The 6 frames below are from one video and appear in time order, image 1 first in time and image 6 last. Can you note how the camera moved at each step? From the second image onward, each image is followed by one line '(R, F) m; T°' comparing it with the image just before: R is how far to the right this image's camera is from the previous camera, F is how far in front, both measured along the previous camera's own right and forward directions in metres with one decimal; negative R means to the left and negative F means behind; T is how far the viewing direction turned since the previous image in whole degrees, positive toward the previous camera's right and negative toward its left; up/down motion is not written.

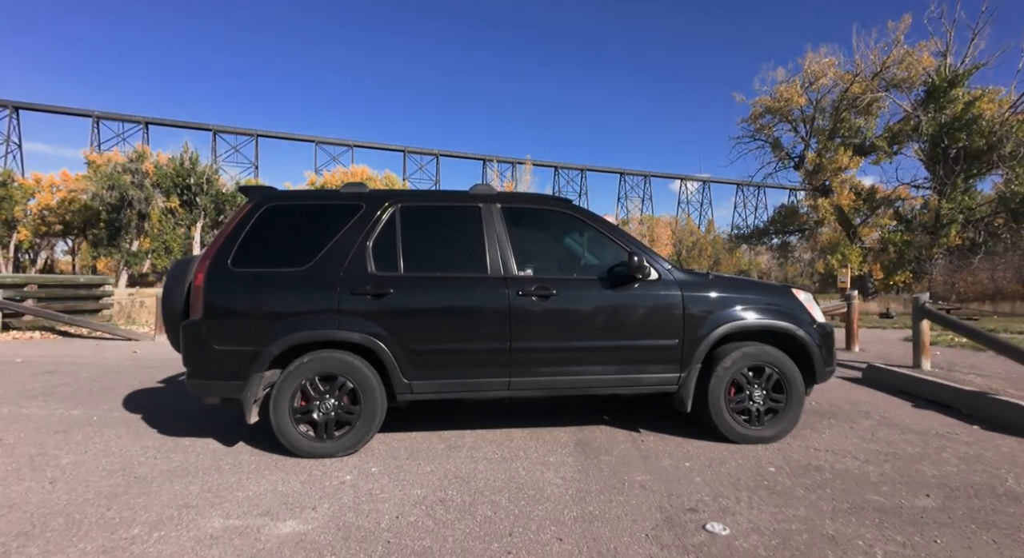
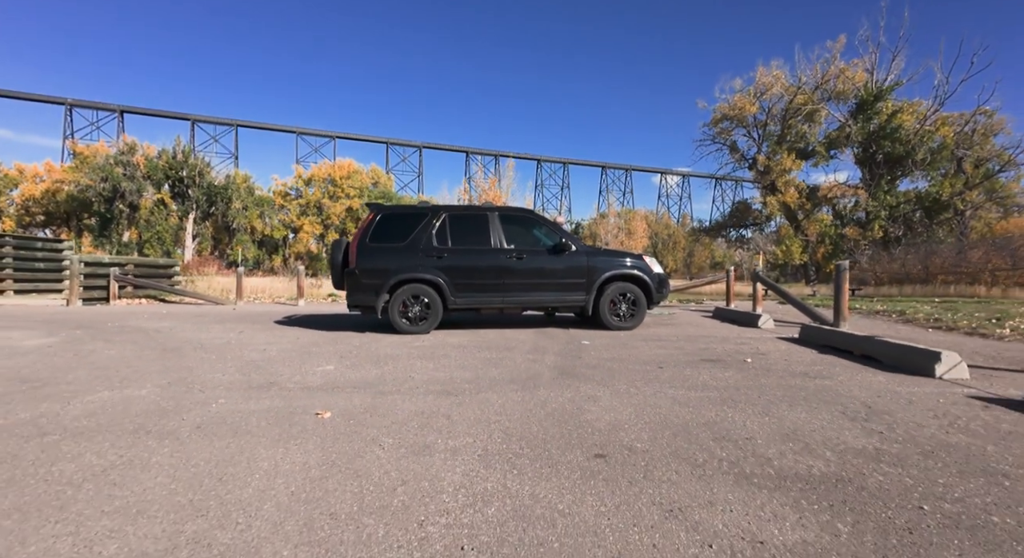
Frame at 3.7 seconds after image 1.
(-0.1, -4.6) m; +2°
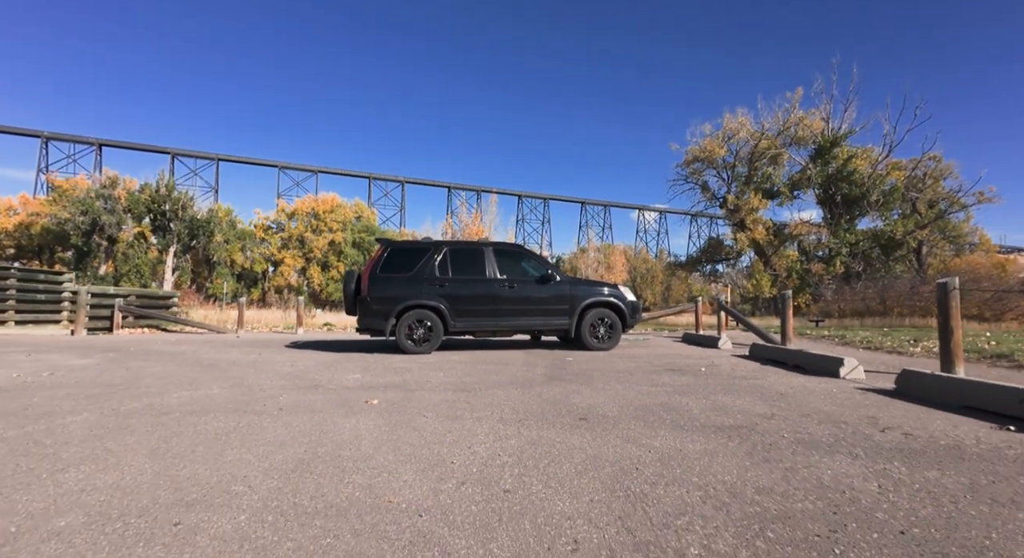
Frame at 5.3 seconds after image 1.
(-0.2, -1.3) m; +2°
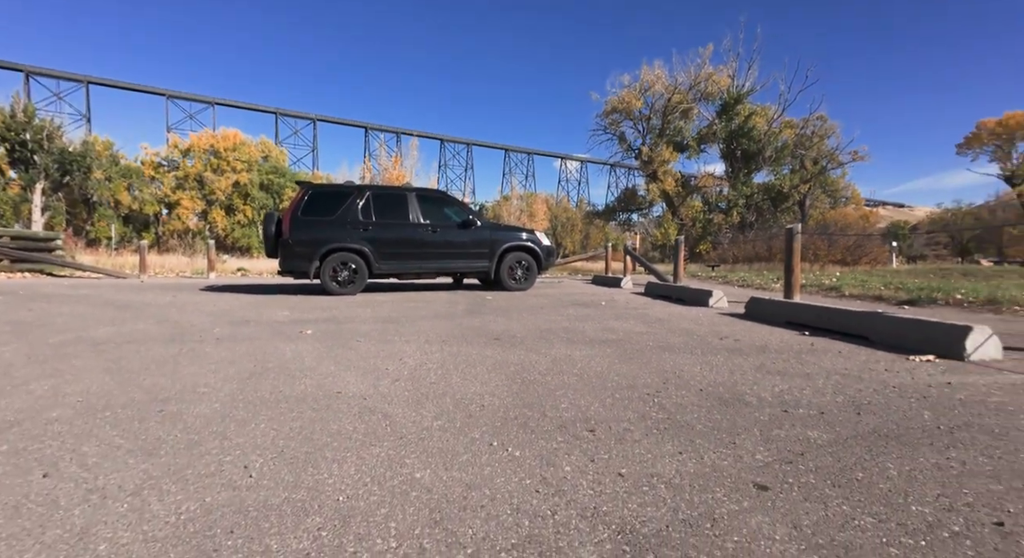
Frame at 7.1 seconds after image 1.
(0.0, -0.7) m; +9°
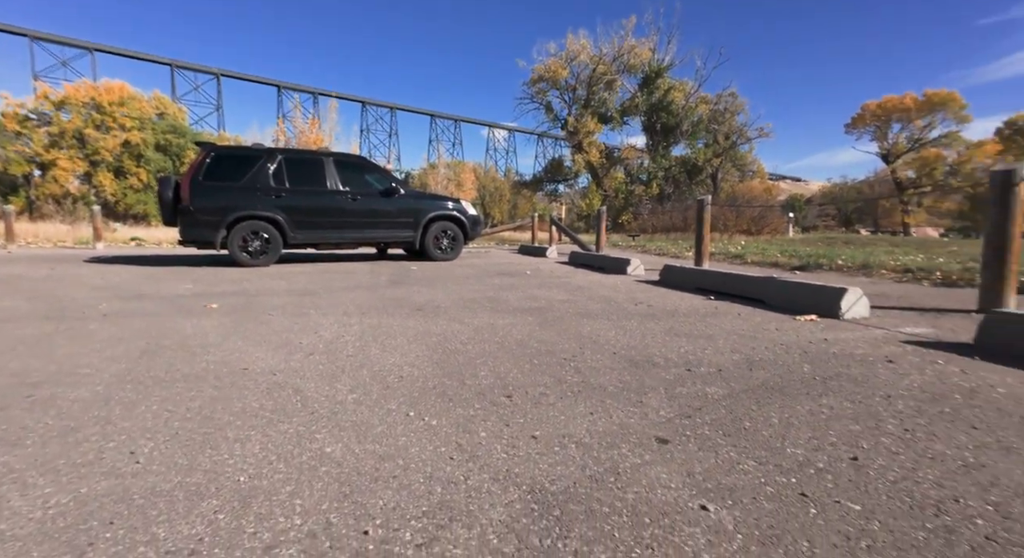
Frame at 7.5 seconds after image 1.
(+0.1, 0.0) m; +8°
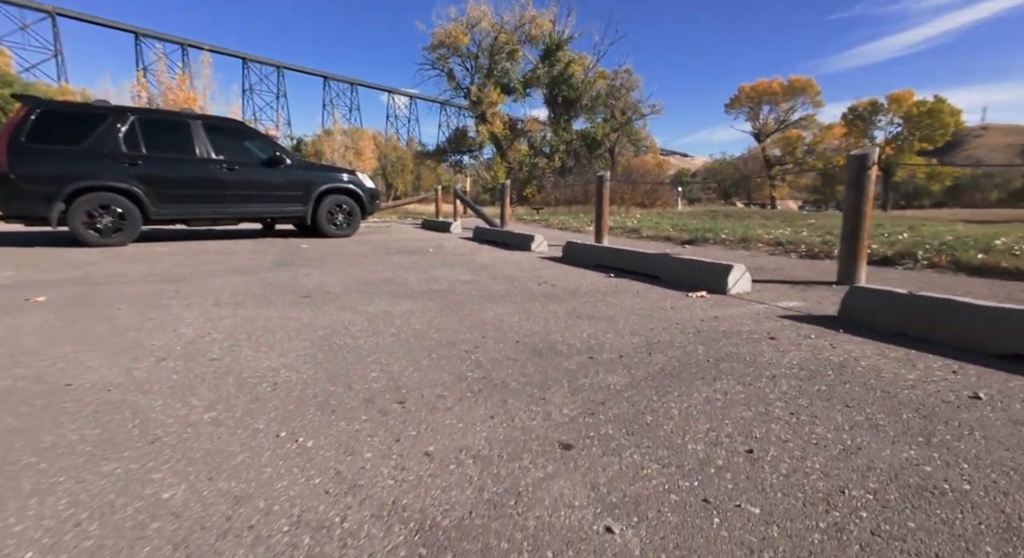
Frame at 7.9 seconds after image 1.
(+0.1, +0.2) m; +11°
